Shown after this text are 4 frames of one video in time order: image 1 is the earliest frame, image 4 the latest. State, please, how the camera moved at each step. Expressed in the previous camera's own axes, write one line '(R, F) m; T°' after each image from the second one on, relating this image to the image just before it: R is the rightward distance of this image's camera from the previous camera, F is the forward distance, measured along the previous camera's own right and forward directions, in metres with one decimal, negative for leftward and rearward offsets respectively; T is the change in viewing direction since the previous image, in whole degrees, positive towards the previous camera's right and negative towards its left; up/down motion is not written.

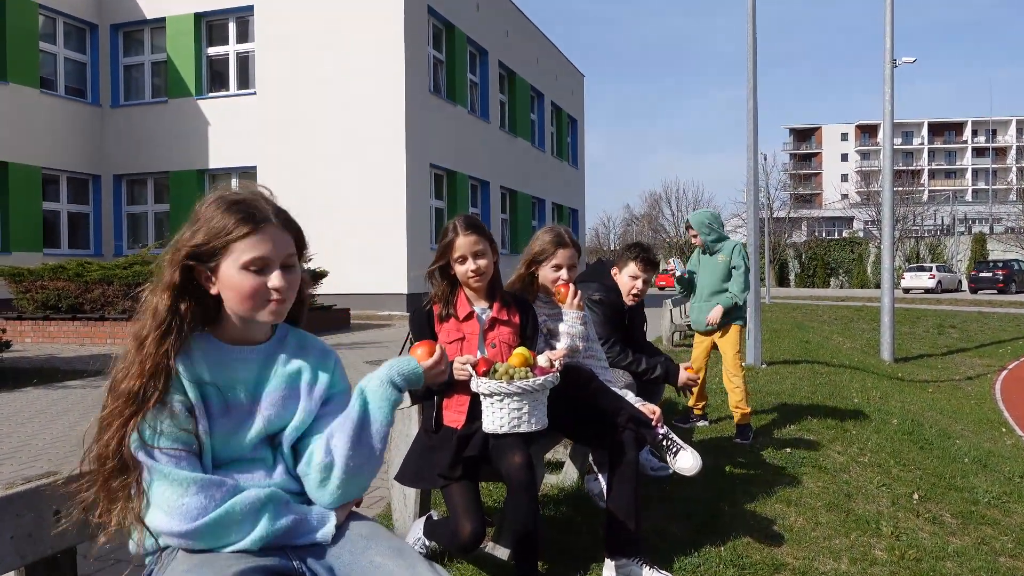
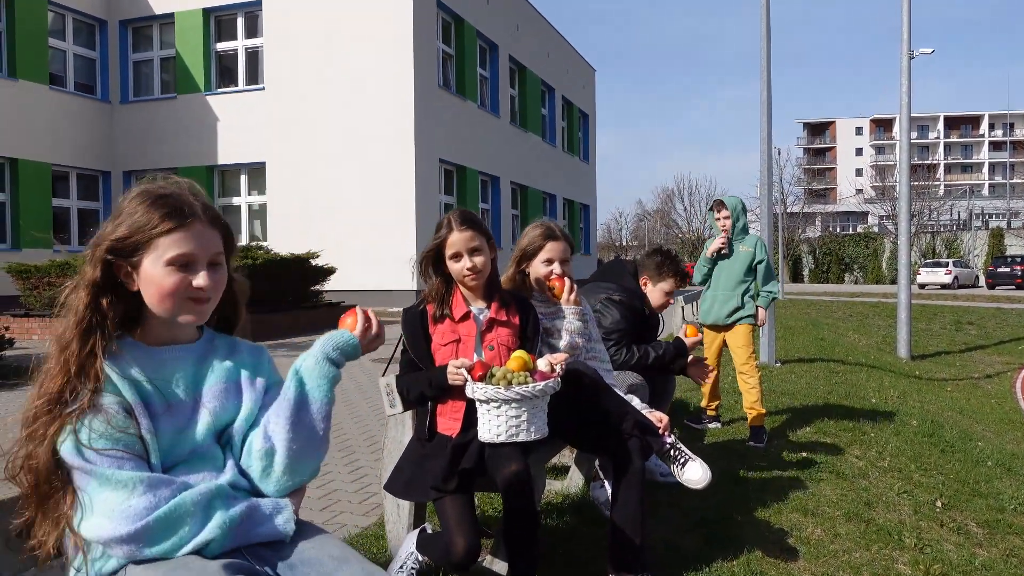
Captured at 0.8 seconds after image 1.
(+0.1, +0.2) m; -1°
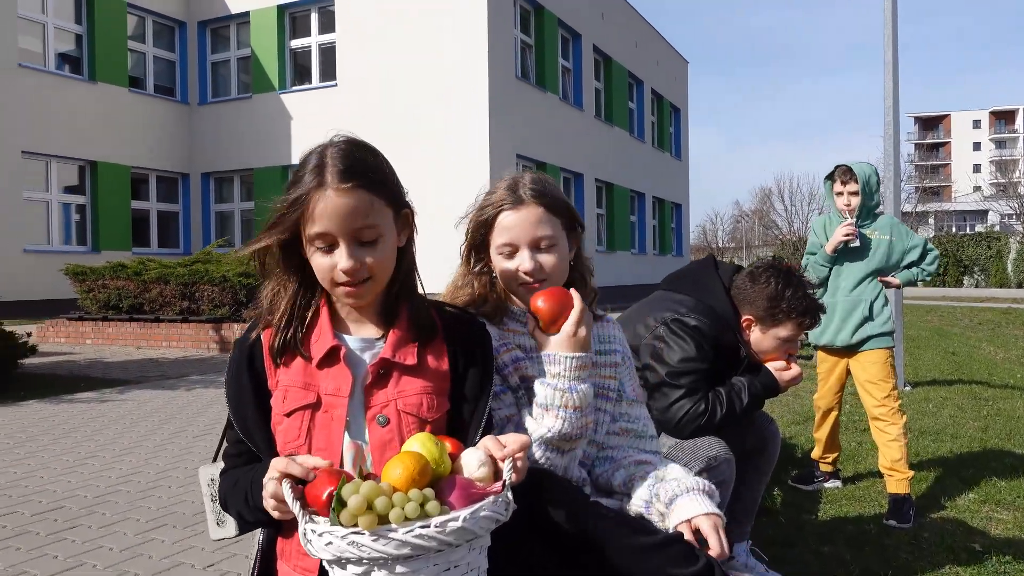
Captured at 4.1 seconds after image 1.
(+0.3, +1.5) m; -7°
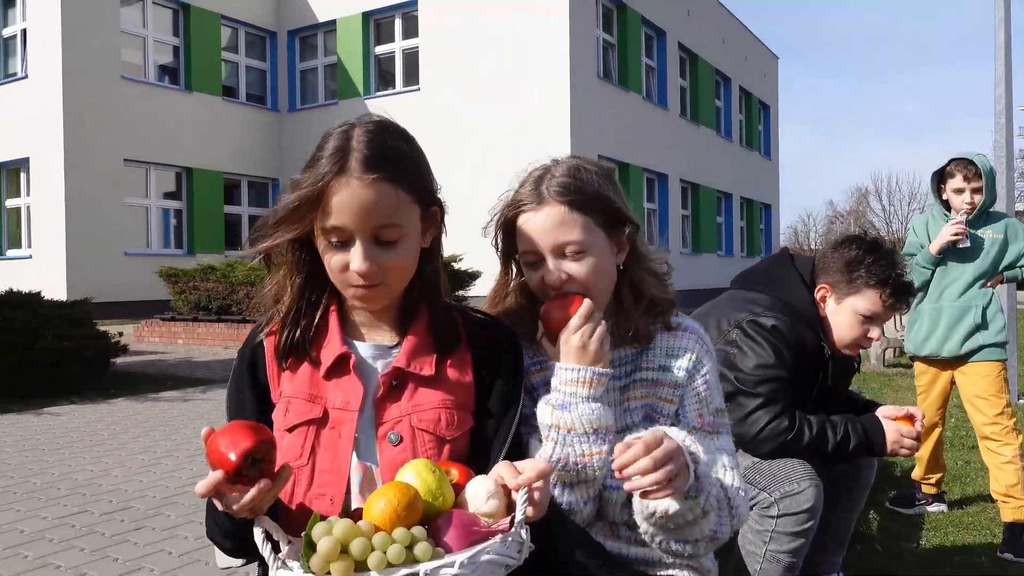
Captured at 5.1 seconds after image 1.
(+0.1, +0.2) m; -6°
